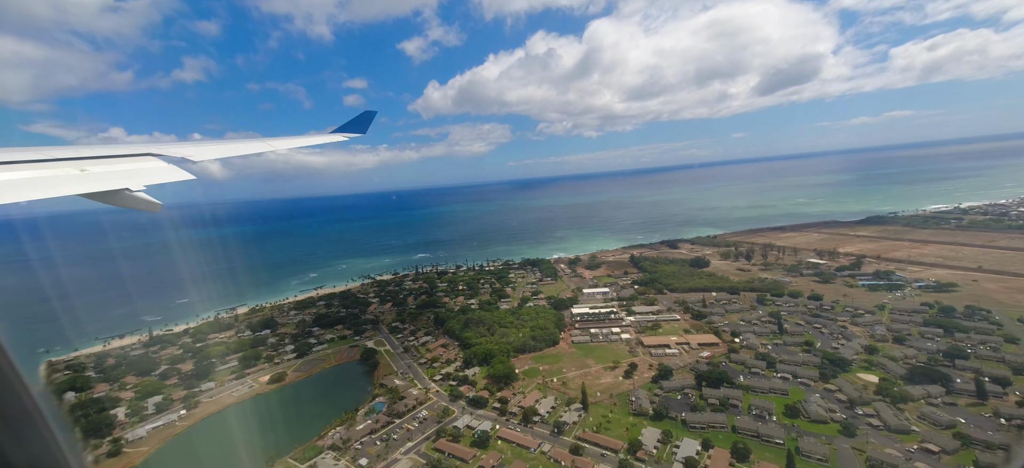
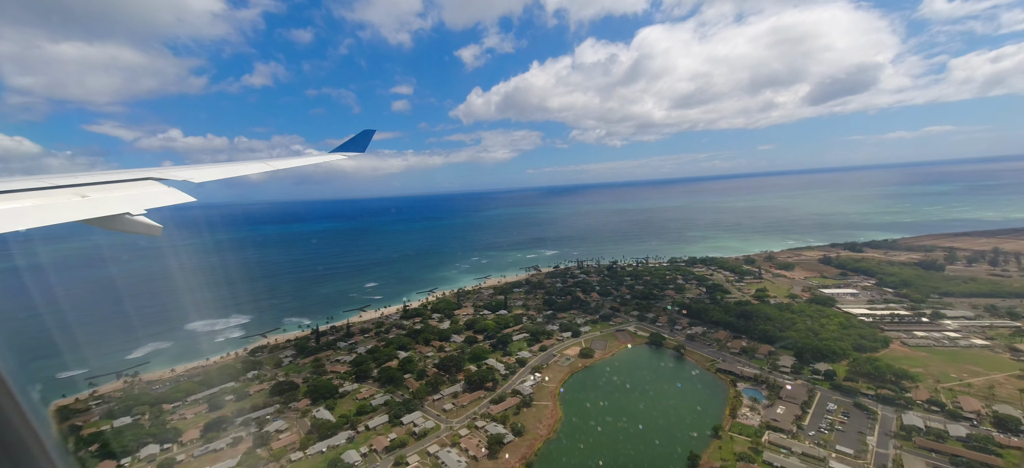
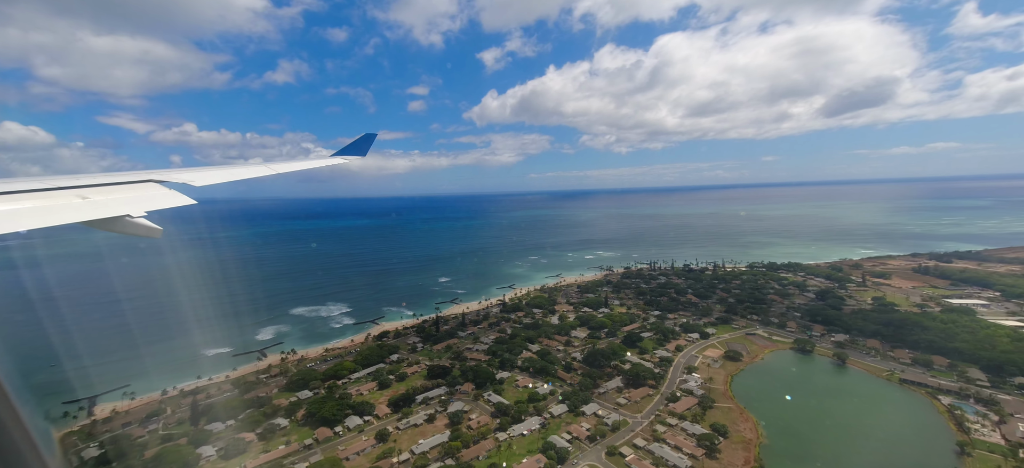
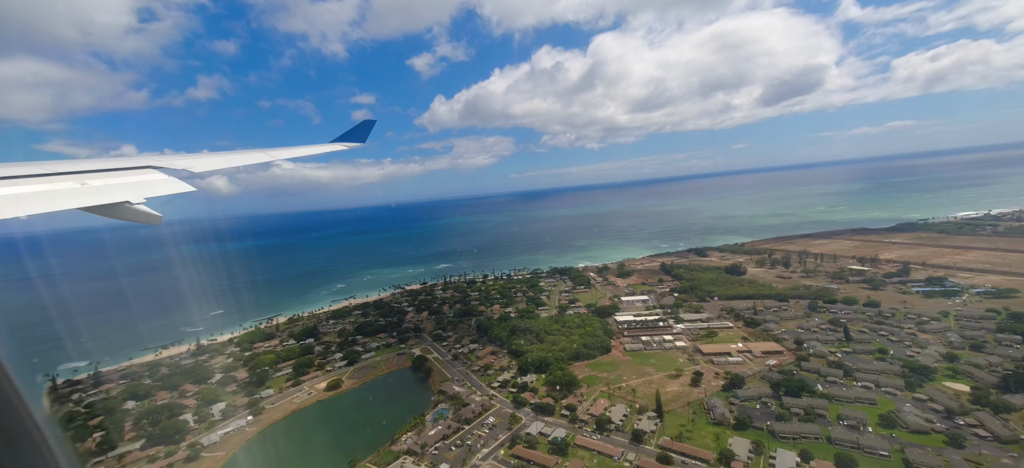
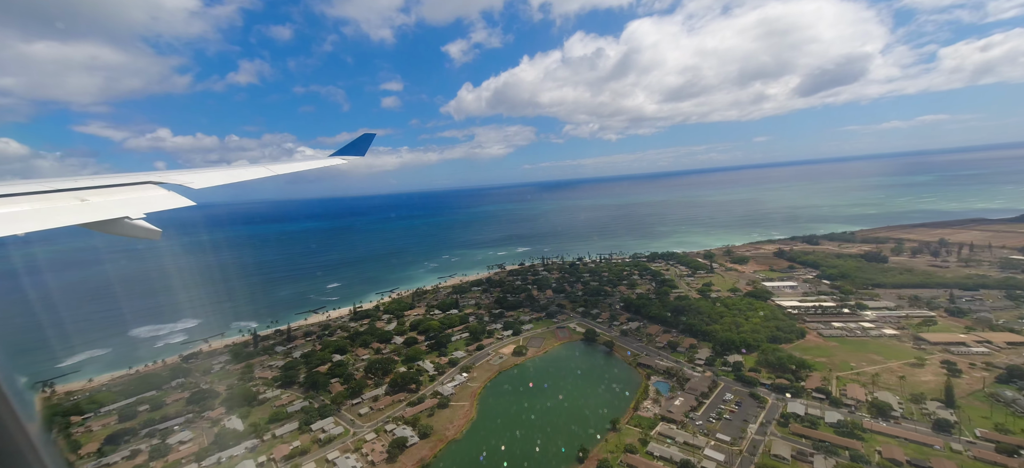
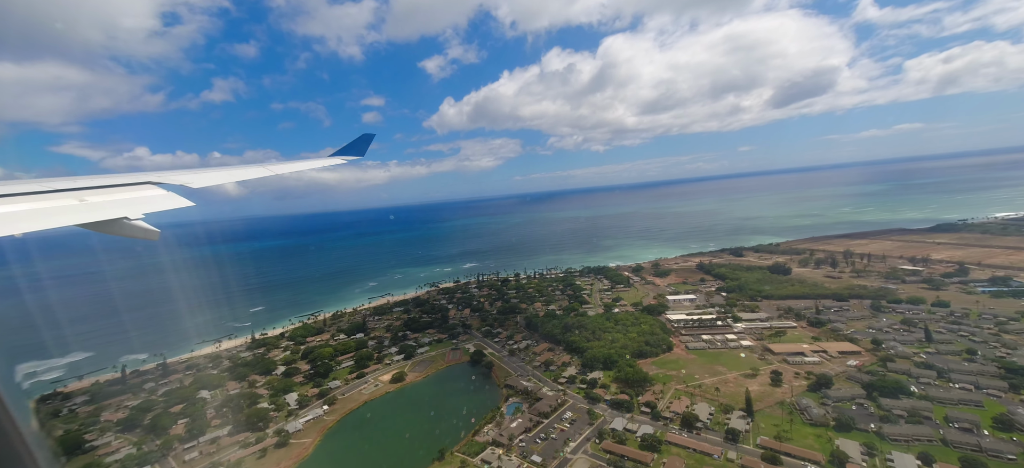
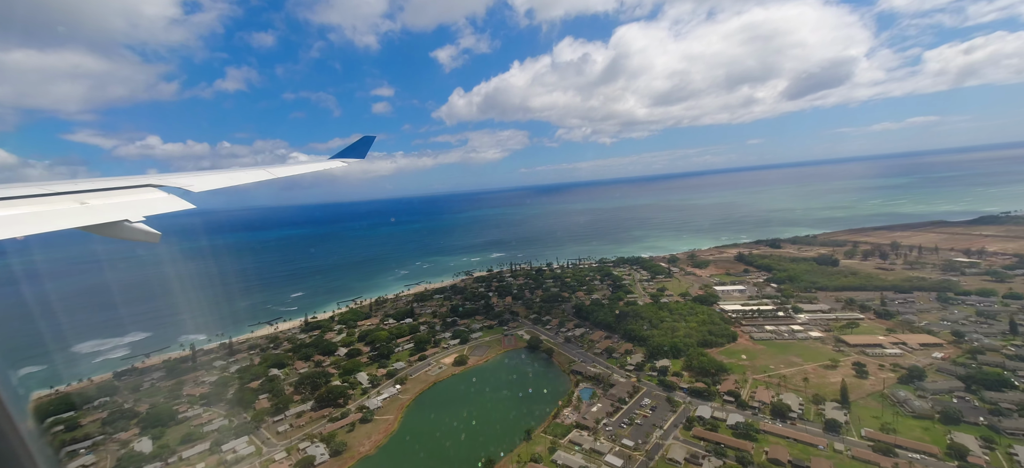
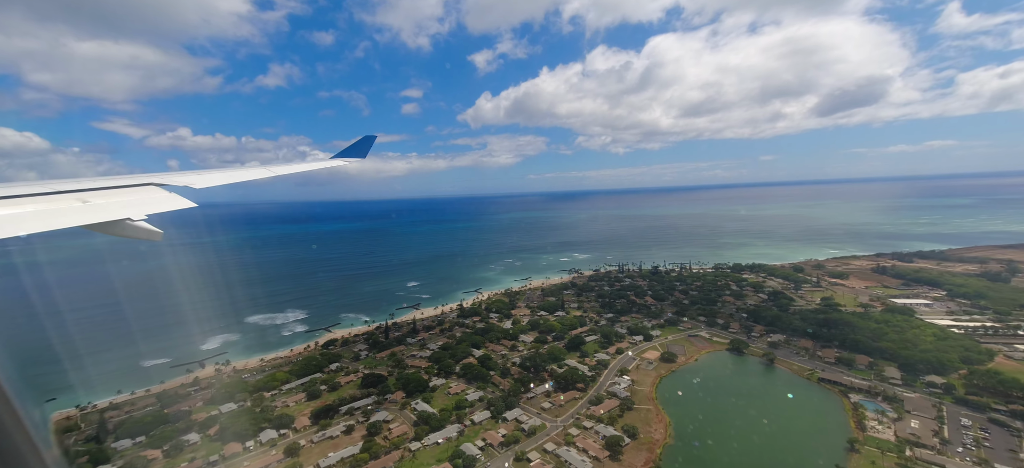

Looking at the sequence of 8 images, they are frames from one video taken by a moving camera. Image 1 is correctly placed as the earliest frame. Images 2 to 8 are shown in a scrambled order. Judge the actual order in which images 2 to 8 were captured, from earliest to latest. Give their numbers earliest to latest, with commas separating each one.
4, 6, 7, 5, 2, 8, 3
